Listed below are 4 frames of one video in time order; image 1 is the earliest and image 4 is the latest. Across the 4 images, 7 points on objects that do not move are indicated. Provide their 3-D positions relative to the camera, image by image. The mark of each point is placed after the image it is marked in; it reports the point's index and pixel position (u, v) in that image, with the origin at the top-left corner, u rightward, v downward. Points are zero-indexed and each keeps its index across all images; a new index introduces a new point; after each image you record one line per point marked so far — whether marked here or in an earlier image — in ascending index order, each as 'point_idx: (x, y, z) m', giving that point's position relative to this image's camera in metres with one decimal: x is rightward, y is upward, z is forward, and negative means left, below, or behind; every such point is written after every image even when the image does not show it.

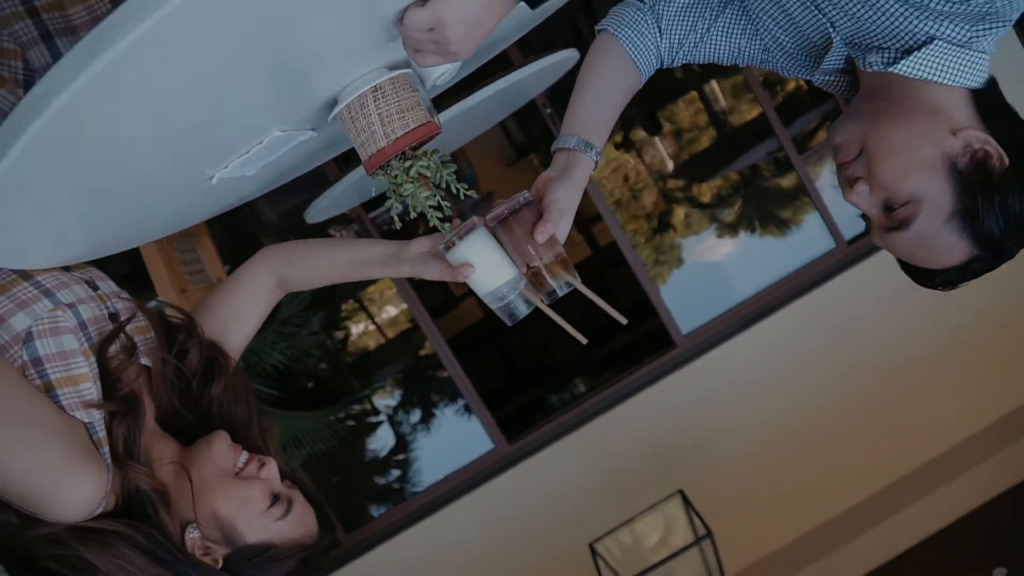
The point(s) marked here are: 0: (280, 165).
0: (-0.2, +0.1, +0.8) m
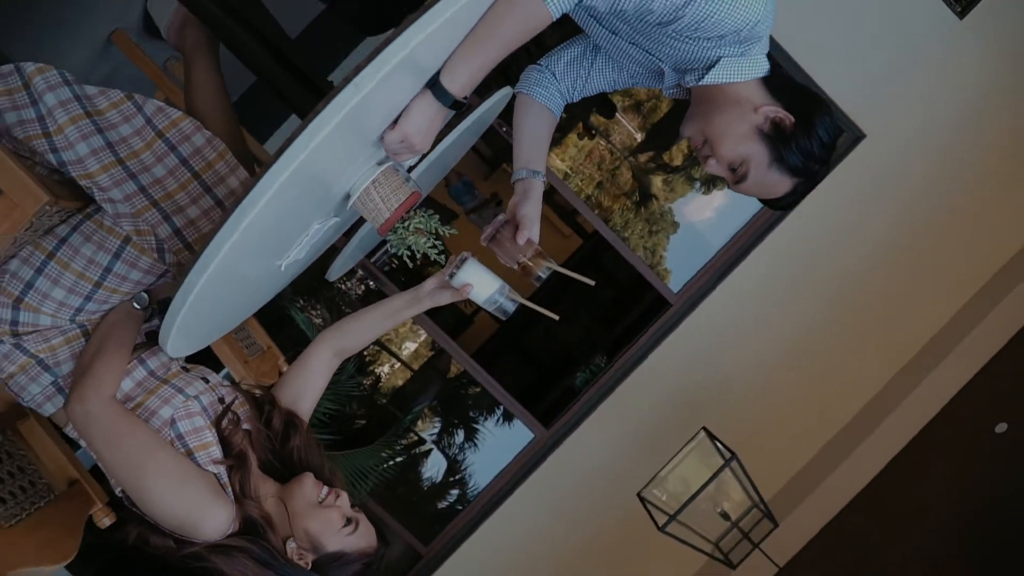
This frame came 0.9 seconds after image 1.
0: (-0.2, 0.0, +1.1) m
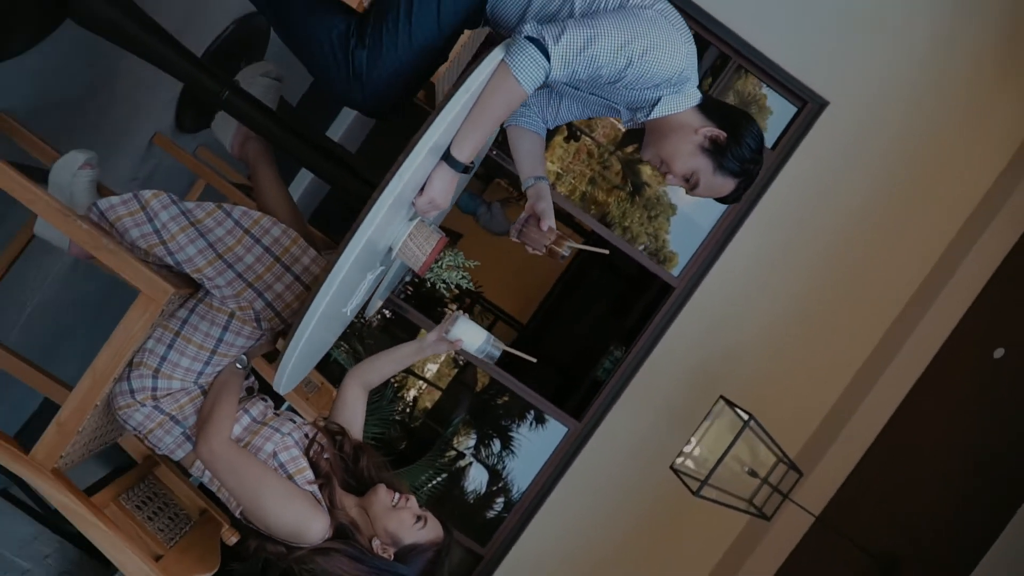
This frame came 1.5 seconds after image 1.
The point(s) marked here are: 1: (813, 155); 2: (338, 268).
0: (-0.2, 0.0, +1.4) m
1: (+0.8, +0.3, +3.1) m
2: (-0.2, 0.0, +1.0) m
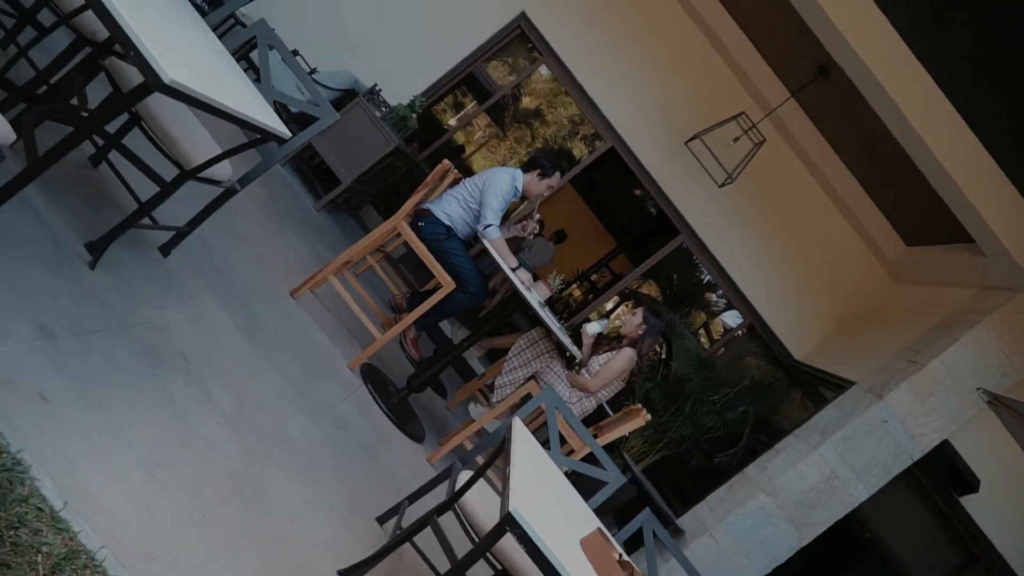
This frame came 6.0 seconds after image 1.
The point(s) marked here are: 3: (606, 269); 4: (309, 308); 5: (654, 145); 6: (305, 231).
0: (+0.1, -0.1, +3.2) m
1: (+0.3, +1.0, +4.9) m
2: (+0.1, -0.1, +2.8) m
3: (+0.4, +0.1, +5.0) m
4: (-0.6, -0.1, +2.9) m
5: (+0.7, +0.7, +5.0) m
6: (-0.7, +0.2, +3.6) m
